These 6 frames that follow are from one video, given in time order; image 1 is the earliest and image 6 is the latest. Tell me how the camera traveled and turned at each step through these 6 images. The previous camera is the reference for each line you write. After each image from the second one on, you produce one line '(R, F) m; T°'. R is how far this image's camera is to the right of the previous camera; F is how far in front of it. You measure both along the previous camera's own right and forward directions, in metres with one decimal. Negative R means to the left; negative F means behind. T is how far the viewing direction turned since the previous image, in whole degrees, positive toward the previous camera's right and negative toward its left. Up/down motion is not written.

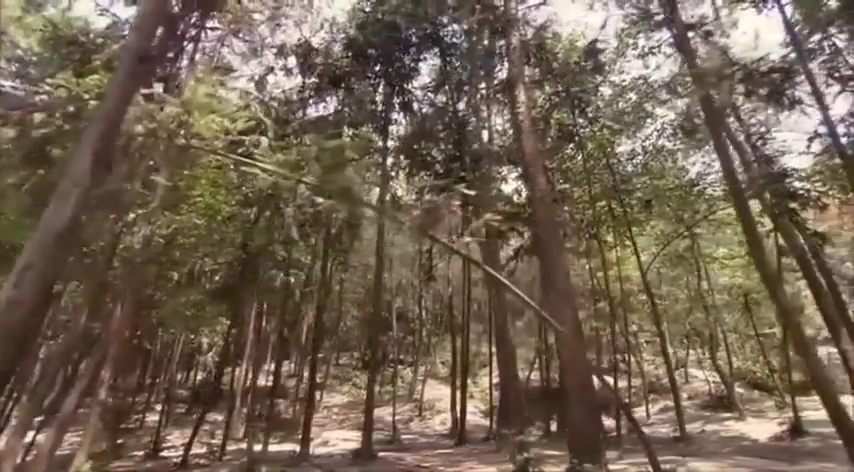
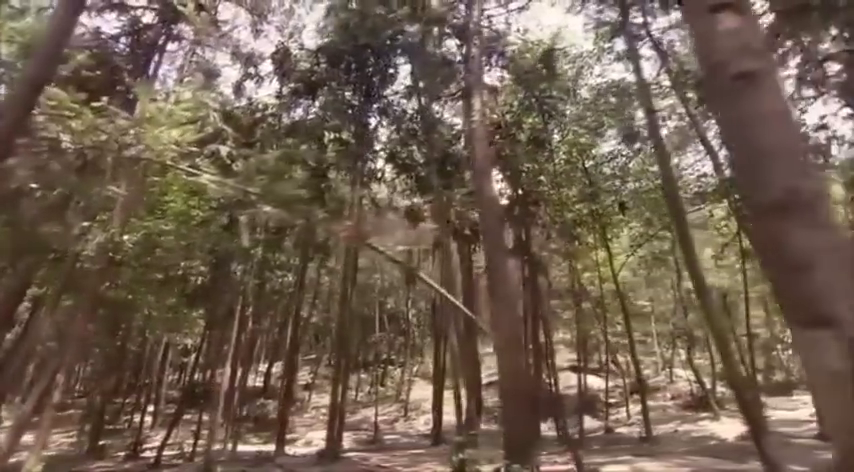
(+0.9, -0.2) m; 0°
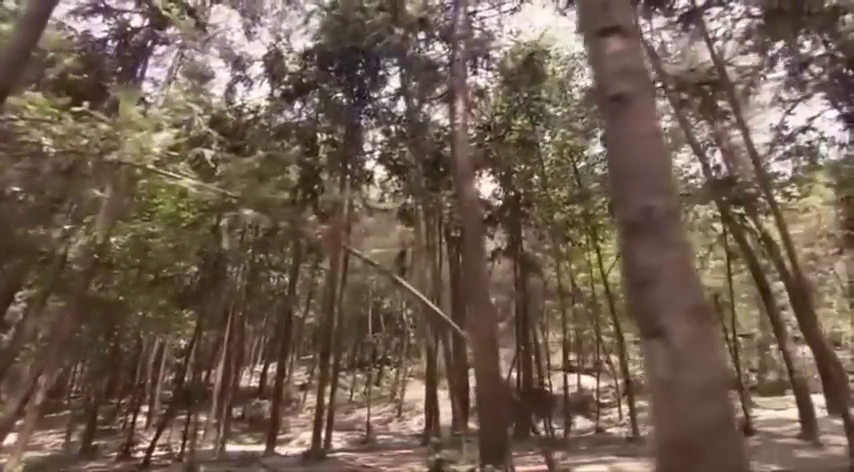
(+0.4, -0.1) m; 0°
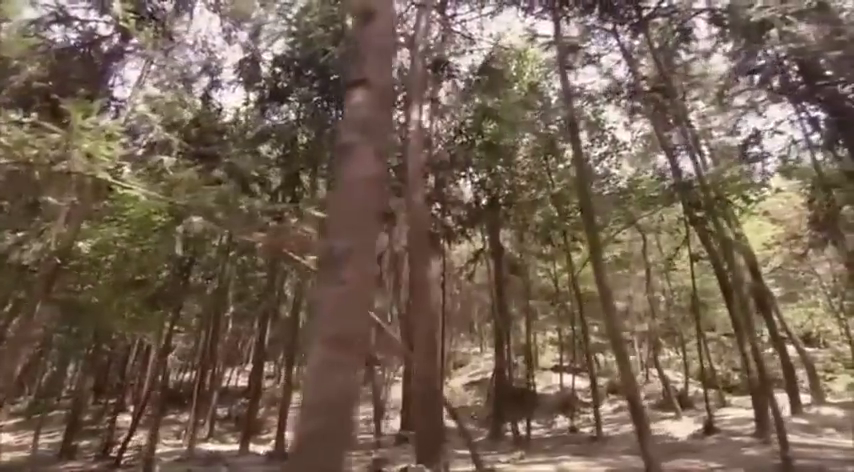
(+1.0, -0.2) m; 0°
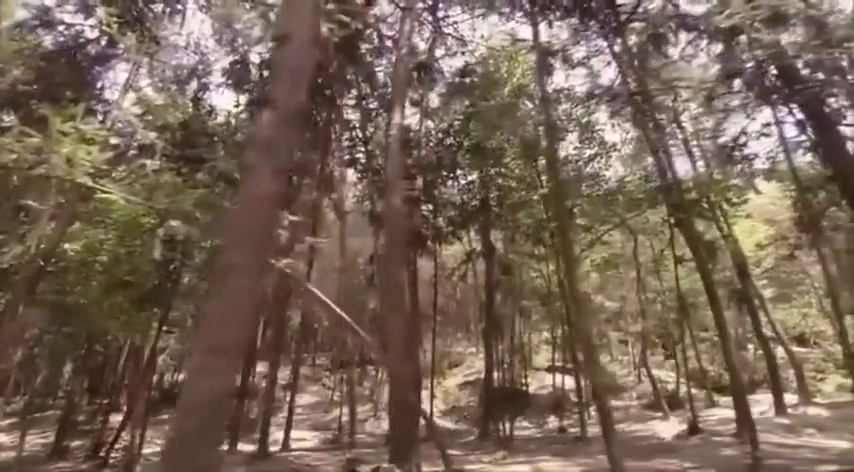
(+0.4, -0.1) m; 0°
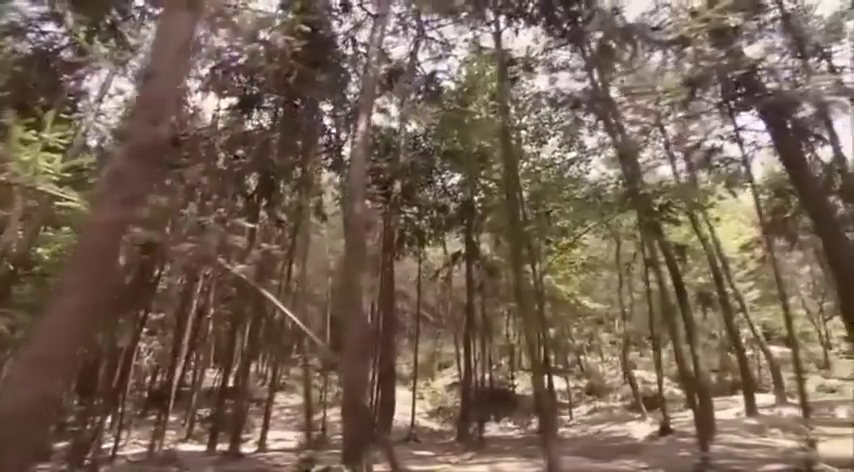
(+0.8, -0.2) m; 0°
